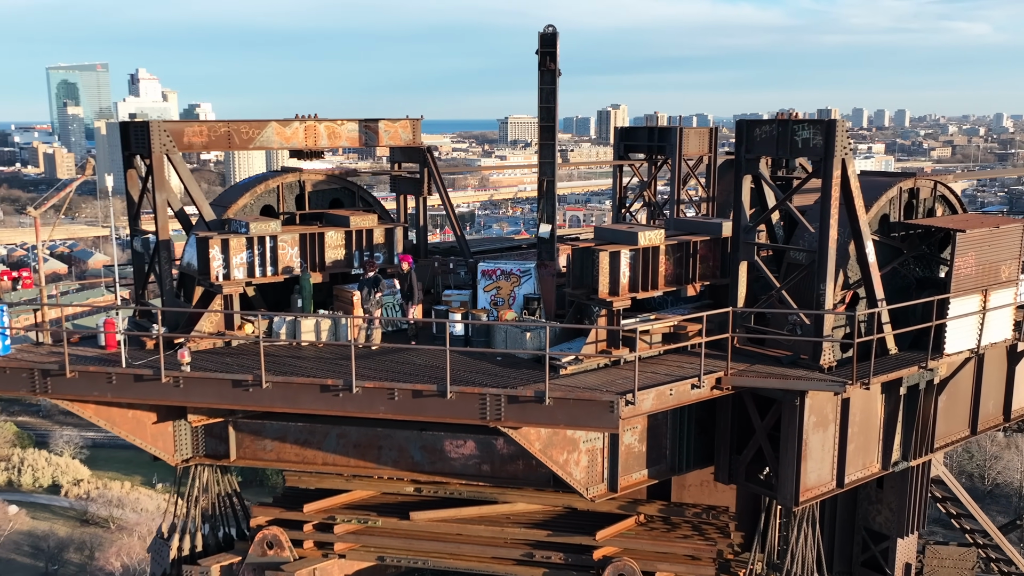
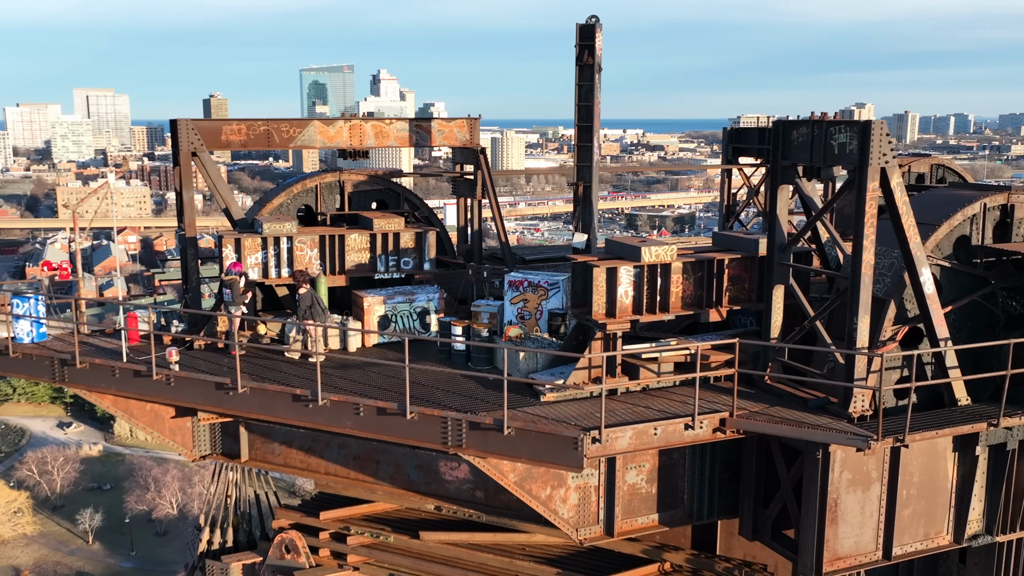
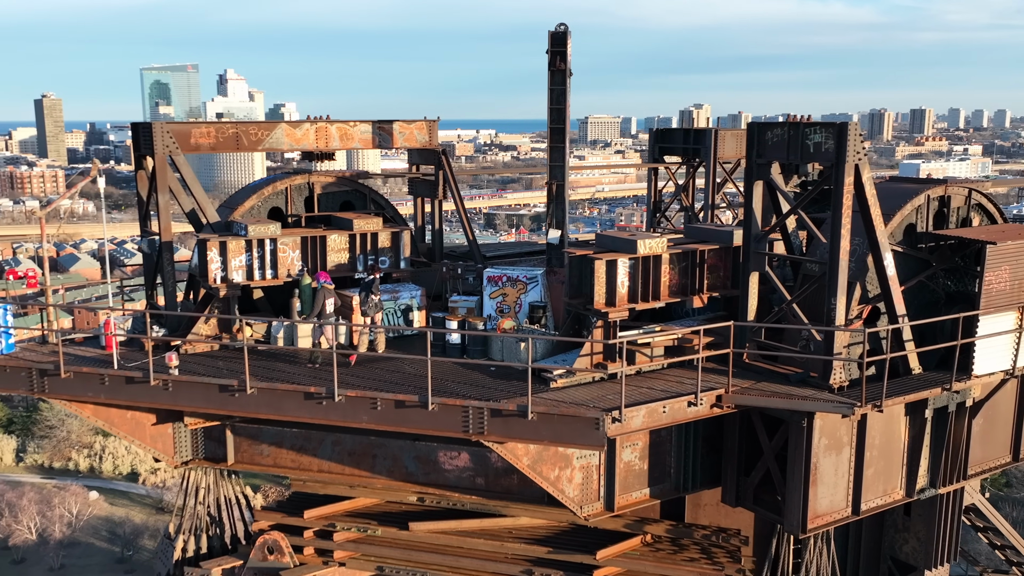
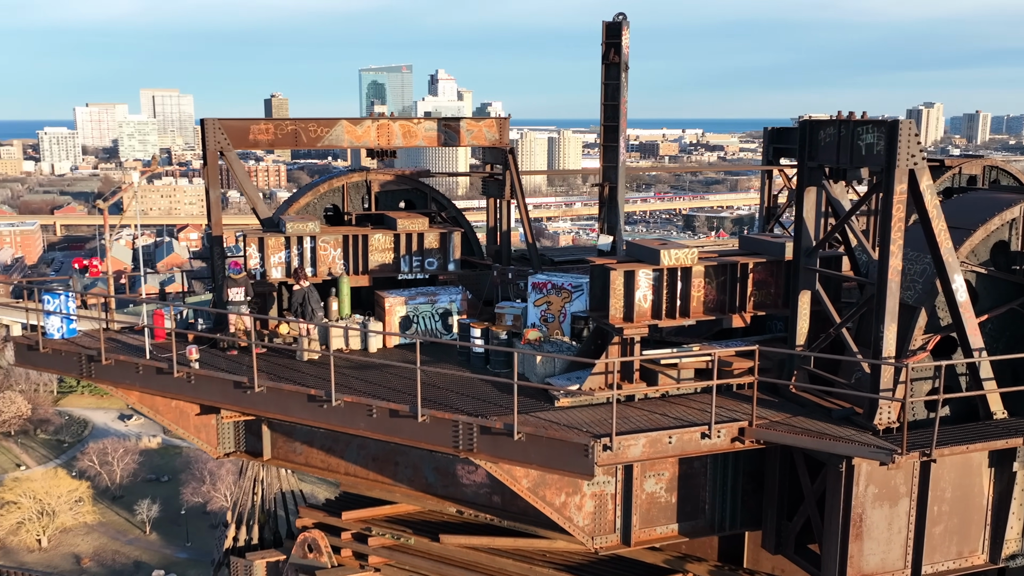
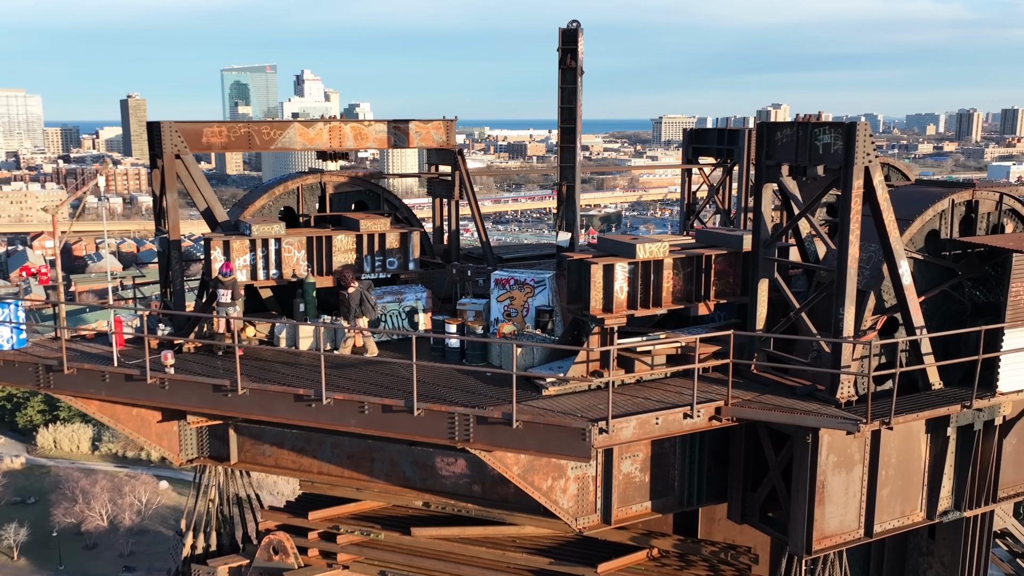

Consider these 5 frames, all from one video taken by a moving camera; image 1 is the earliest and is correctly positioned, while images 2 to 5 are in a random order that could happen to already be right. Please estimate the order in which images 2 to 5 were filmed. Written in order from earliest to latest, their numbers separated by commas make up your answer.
3, 5, 2, 4
